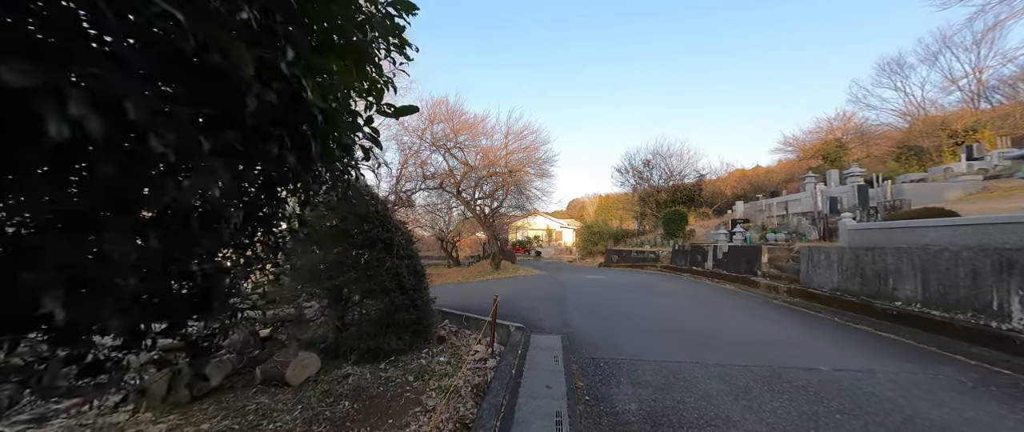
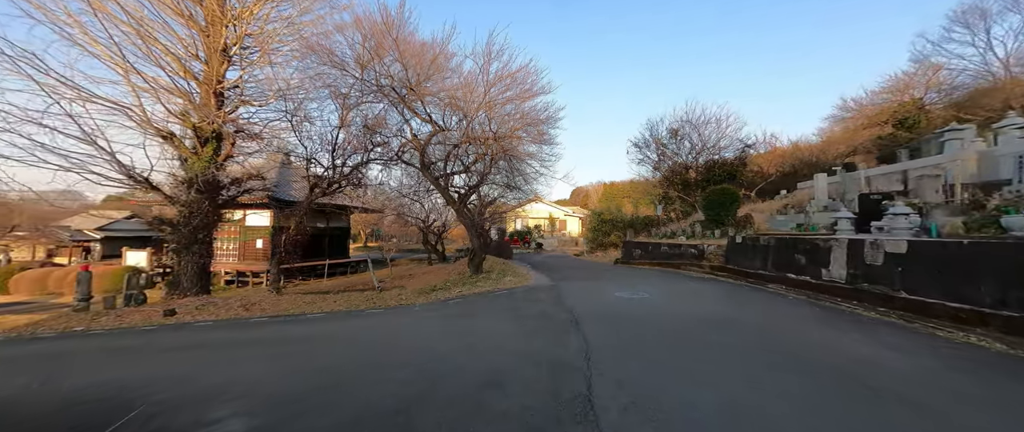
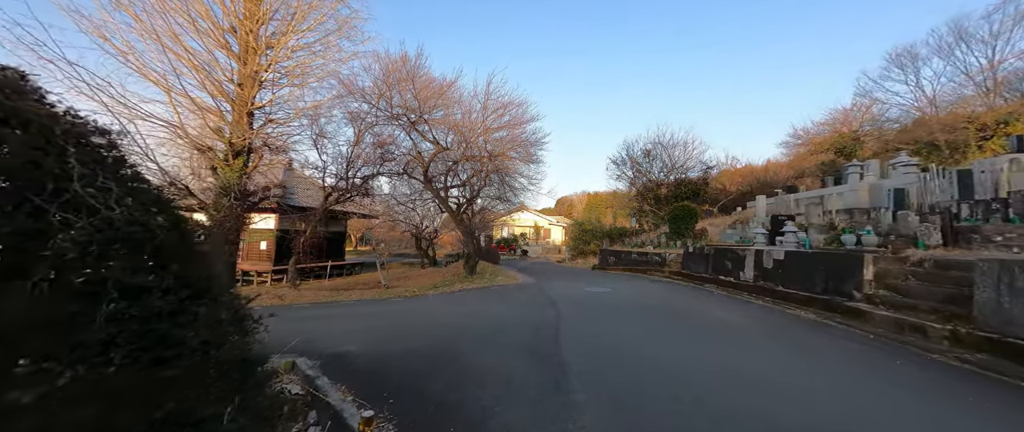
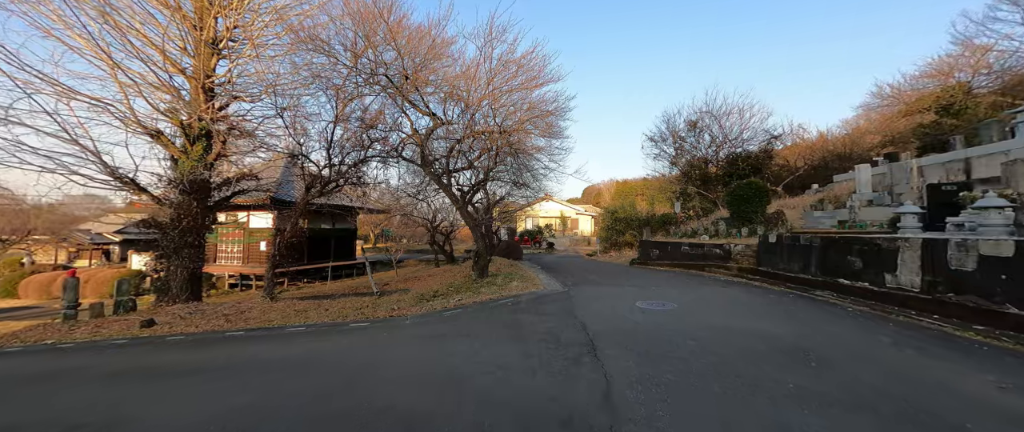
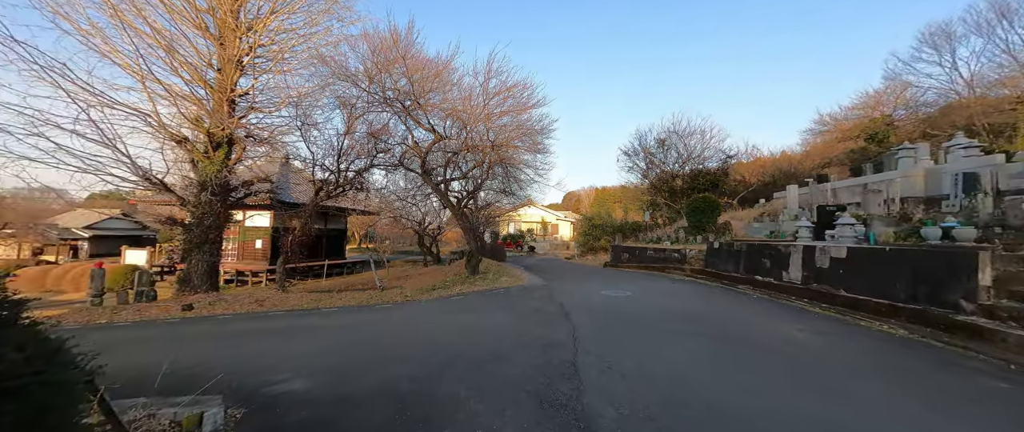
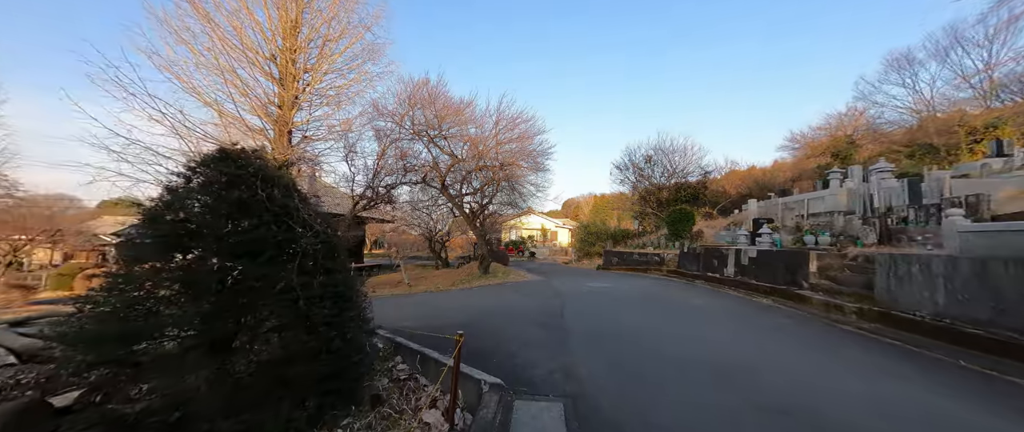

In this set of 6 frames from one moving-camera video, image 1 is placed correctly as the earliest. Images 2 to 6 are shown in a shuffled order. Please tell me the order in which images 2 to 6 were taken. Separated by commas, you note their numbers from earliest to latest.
6, 3, 5, 2, 4
